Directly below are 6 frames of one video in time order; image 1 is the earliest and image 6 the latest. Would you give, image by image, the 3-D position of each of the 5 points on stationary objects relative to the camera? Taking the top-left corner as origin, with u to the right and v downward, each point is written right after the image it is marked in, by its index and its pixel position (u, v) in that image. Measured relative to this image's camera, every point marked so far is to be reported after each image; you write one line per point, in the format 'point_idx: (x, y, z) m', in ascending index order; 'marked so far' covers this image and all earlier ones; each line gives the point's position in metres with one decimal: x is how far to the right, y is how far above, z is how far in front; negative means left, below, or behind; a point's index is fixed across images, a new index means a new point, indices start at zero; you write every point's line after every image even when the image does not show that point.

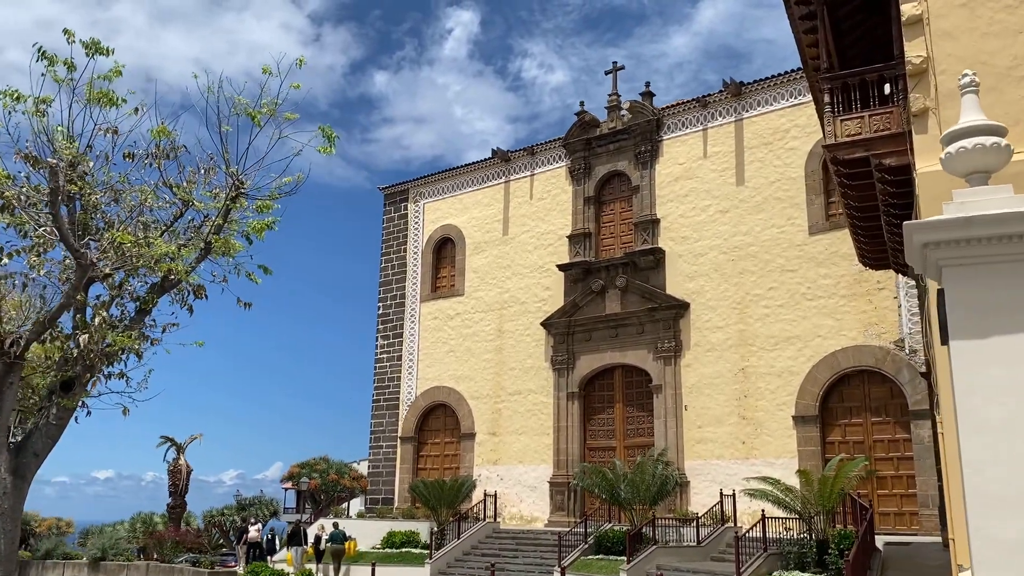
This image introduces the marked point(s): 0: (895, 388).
0: (+7.5, -2.0, +16.2) m
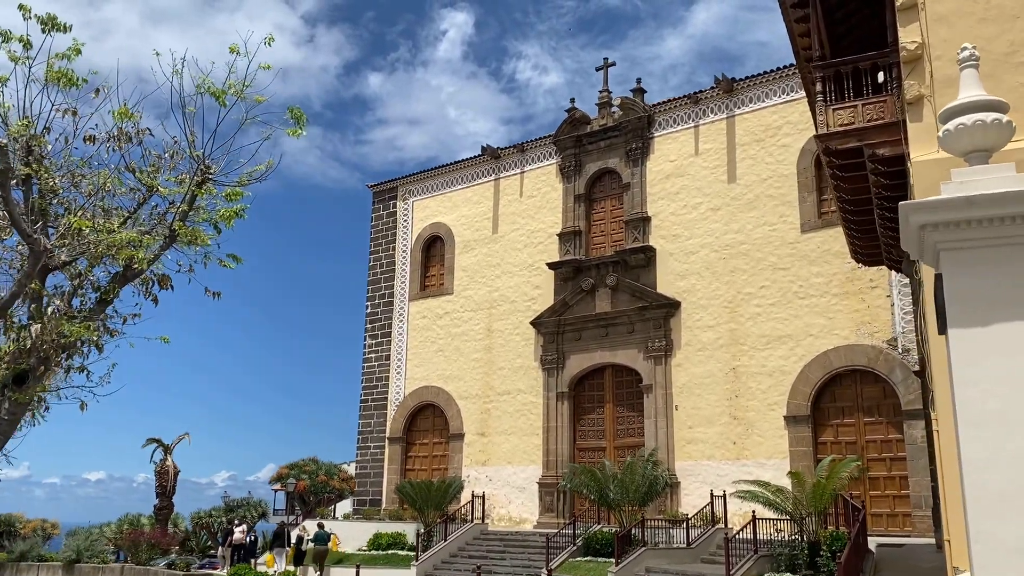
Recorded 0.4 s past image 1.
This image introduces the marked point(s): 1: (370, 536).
0: (+7.3, -1.9, +16.0) m
1: (-3.4, -5.9, +19.8) m
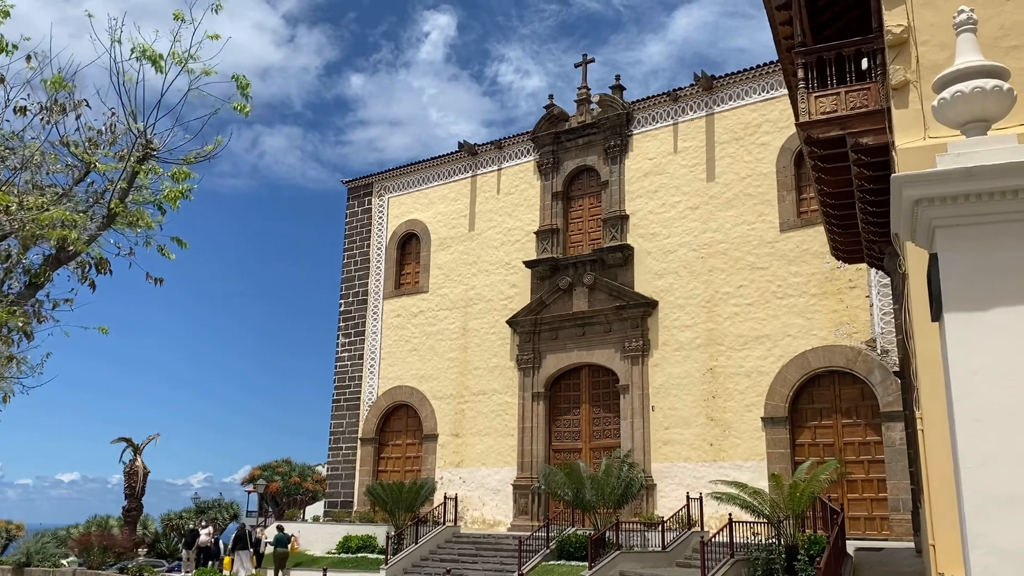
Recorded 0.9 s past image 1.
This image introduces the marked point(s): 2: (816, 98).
0: (+6.8, -1.9, +15.8) m
1: (-4.1, -5.9, +19.4) m
2: (+2.8, +1.8, +7.7) m
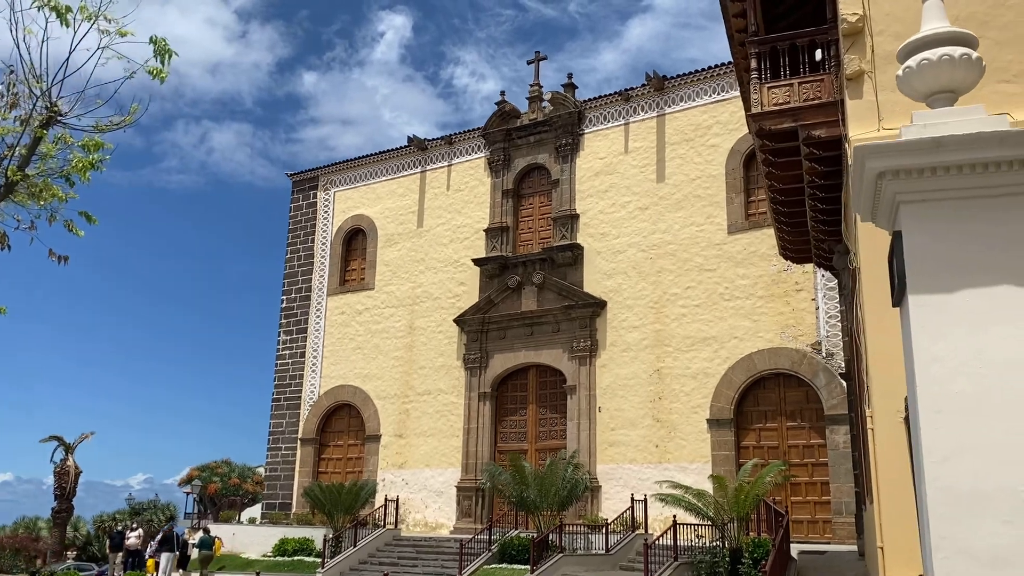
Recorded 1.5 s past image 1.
0: (+5.7, -2.0, +15.8) m
1: (-5.4, -5.7, +18.7) m
2: (+2.4, +1.8, +7.6) m
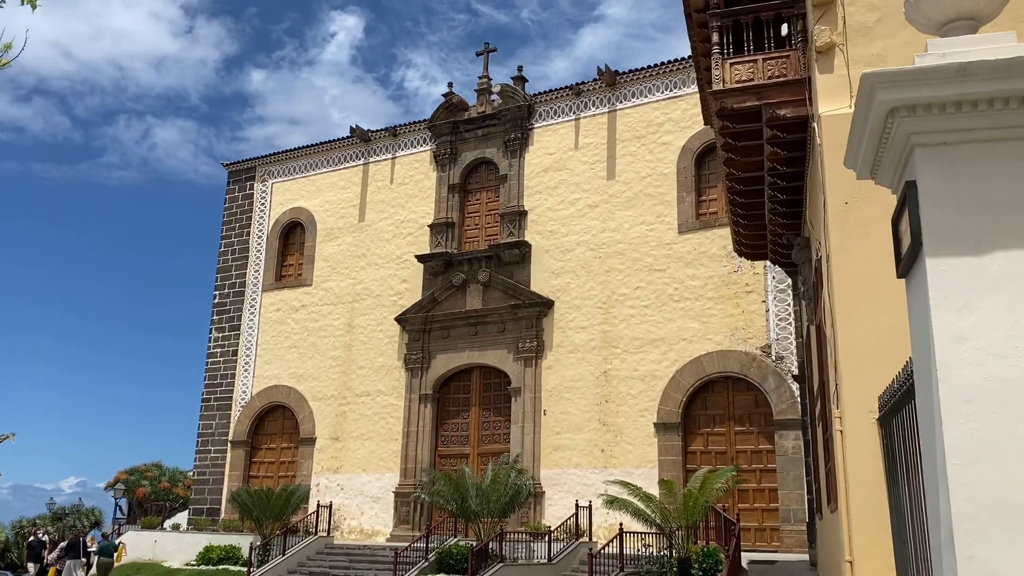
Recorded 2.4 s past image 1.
0: (+4.7, -2.0, +15.5) m
1: (-6.7, -5.6, +17.6) m
2: (+1.9, +1.9, +7.0) m
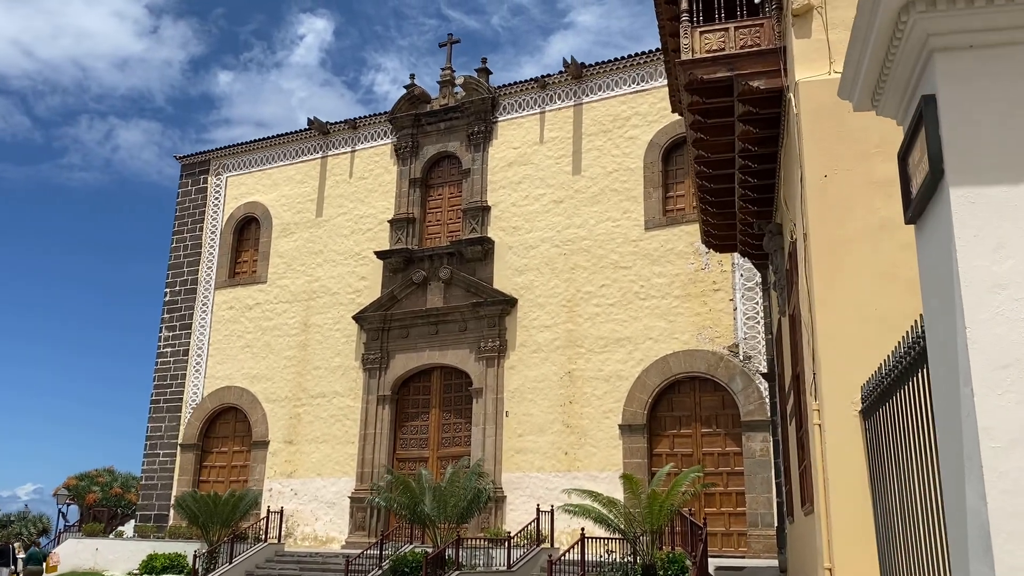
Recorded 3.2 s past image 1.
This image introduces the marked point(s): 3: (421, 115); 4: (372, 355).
0: (+3.9, -2.0, +15.1) m
1: (-7.5, -5.5, +16.8) m
2: (+1.5, +2.0, +6.6) m
3: (-2.1, +4.0, +19.2) m
4: (-3.1, -1.5, +18.3) m
